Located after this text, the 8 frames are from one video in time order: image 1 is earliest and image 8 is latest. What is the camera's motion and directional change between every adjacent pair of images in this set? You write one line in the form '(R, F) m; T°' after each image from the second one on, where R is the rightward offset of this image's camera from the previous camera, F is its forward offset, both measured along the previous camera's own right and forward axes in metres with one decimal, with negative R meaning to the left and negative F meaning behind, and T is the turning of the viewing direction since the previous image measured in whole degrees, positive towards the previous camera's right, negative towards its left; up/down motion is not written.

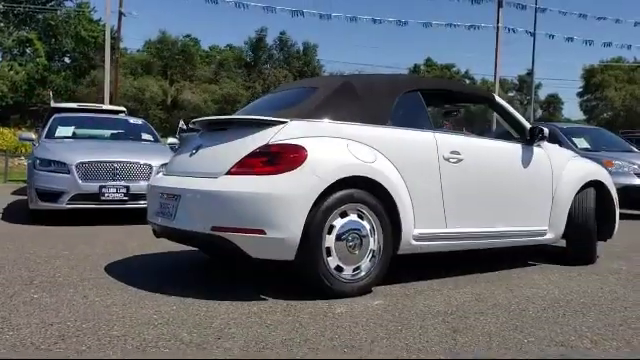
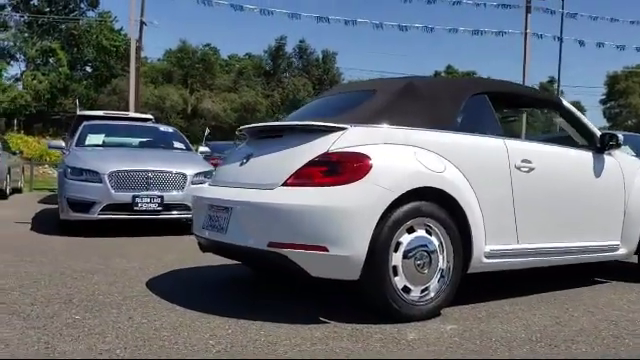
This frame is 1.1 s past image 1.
(-0.4, +0.4) m; -2°
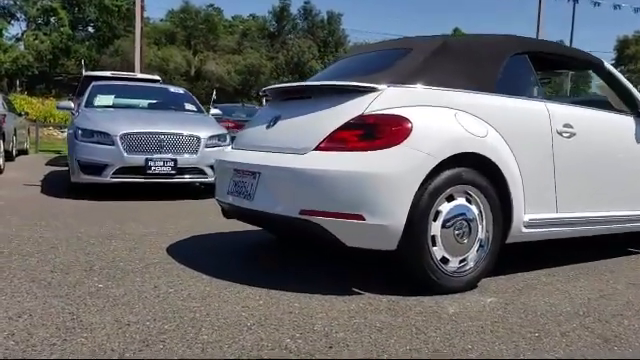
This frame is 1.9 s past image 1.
(-0.2, +0.3) m; 0°
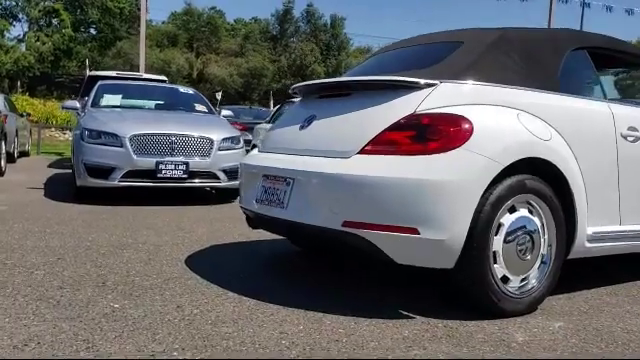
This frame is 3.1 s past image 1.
(-0.3, +0.5) m; 0°
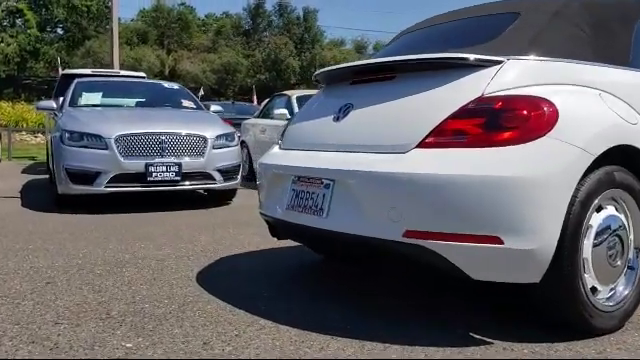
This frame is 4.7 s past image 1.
(-0.4, +0.7) m; +2°
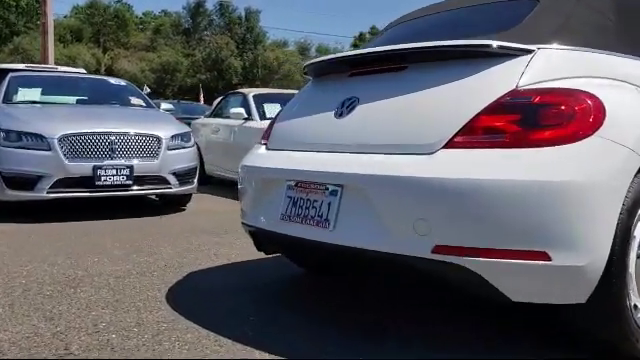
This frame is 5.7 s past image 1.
(-0.3, +0.5) m; +6°
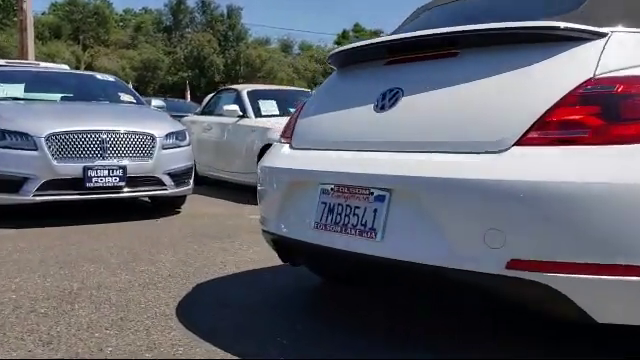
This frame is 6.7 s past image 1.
(-0.3, +0.4) m; +2°
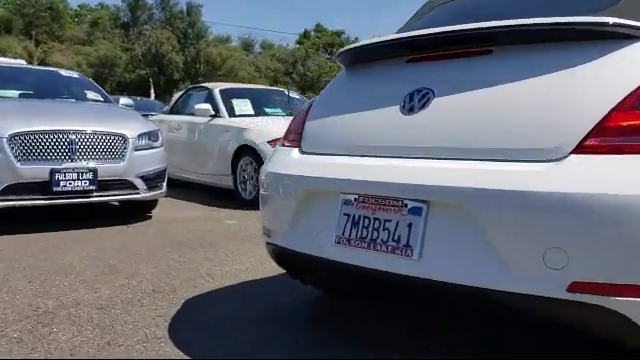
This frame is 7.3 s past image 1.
(-0.3, +0.3) m; +4°
